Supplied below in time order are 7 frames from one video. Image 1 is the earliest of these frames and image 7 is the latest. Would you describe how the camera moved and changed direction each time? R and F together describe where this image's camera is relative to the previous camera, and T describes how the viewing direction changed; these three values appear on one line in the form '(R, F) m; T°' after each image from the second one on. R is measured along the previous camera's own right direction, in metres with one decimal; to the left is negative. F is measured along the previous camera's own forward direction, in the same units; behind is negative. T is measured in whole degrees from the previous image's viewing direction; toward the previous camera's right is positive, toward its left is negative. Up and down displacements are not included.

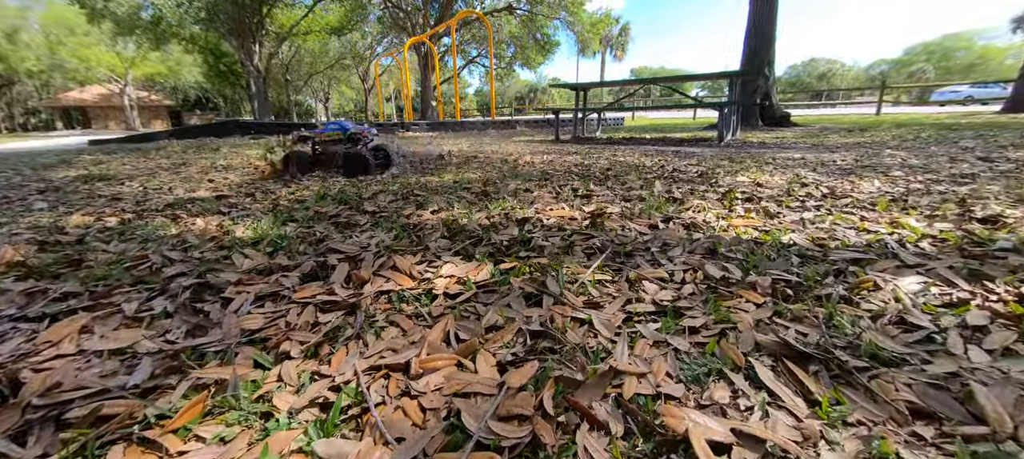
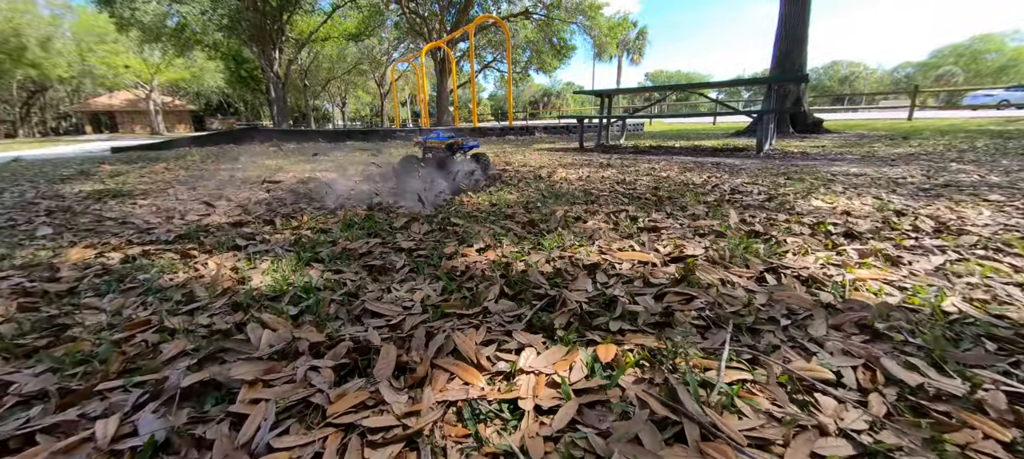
(-0.2, +0.3) m; -2°
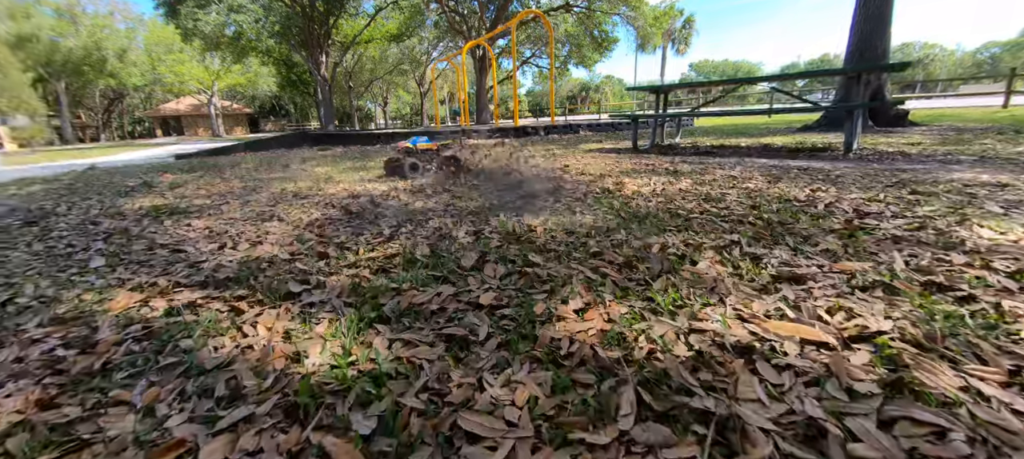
(-0.3, +0.4) m; -5°
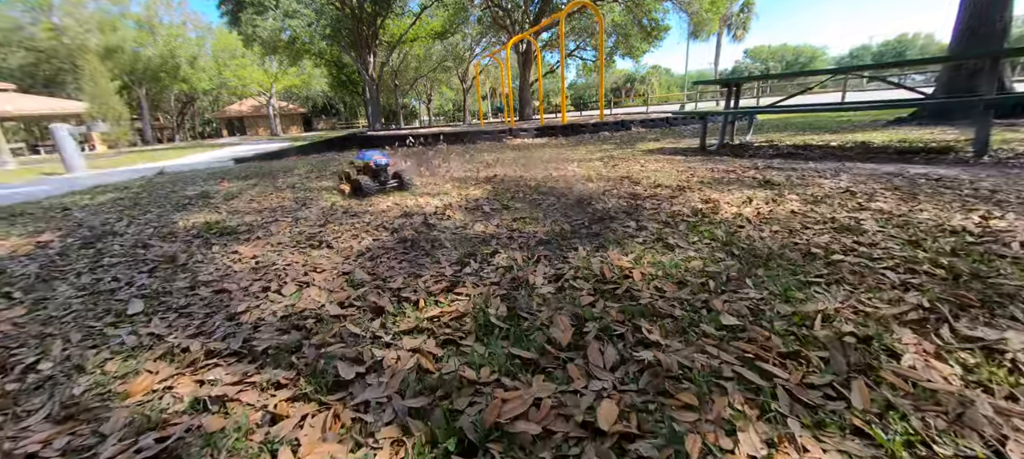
(-0.3, +0.4) m; -6°
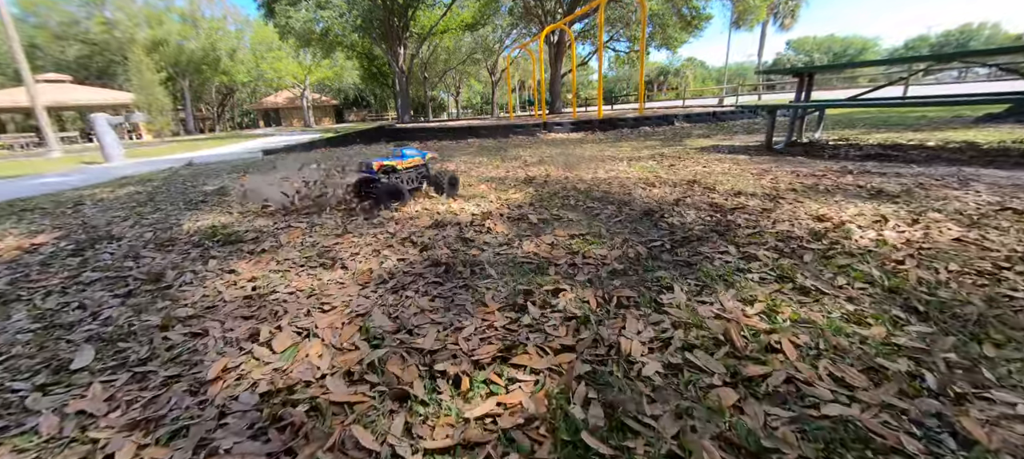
(-0.2, +0.6) m; -4°
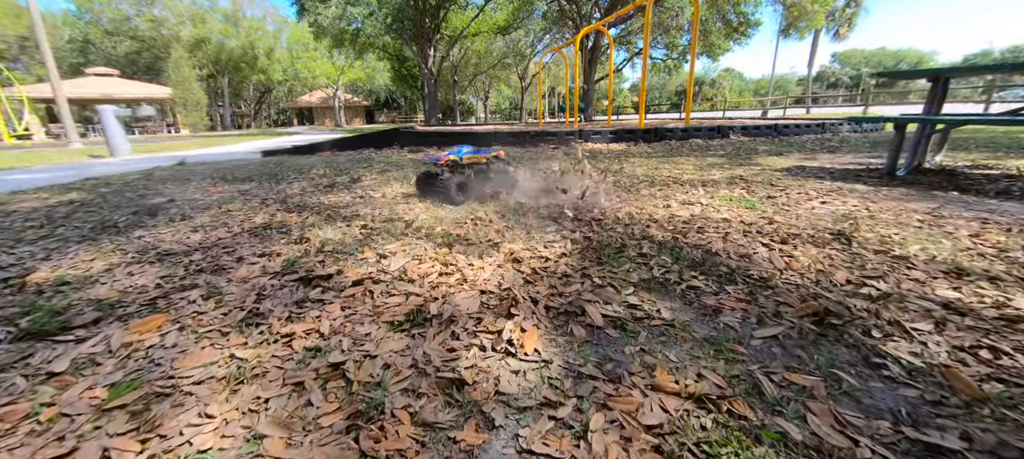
(-0.1, +1.4) m; -3°
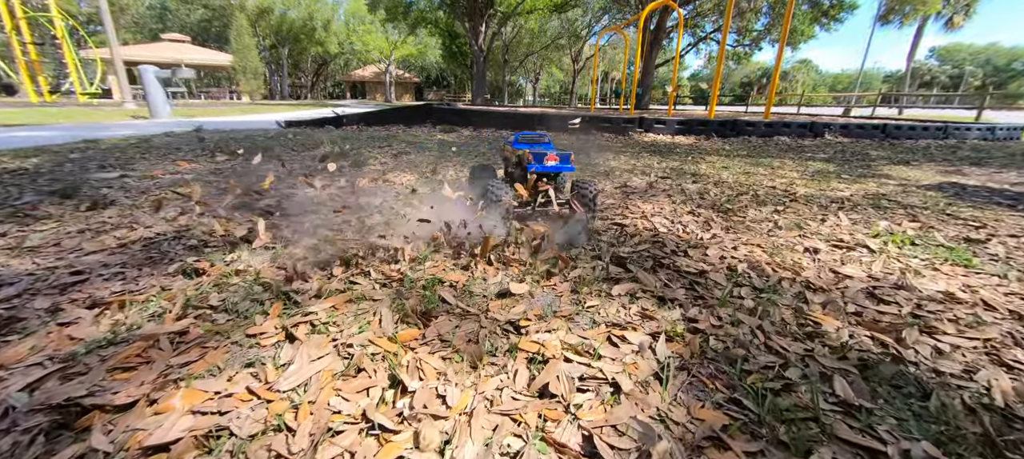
(0.0, +1.2) m; -6°
